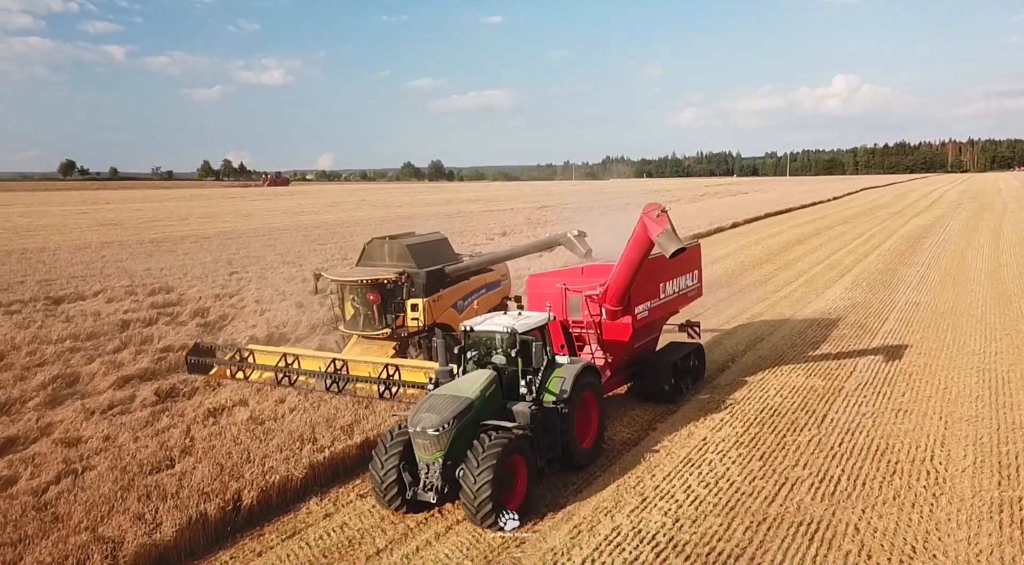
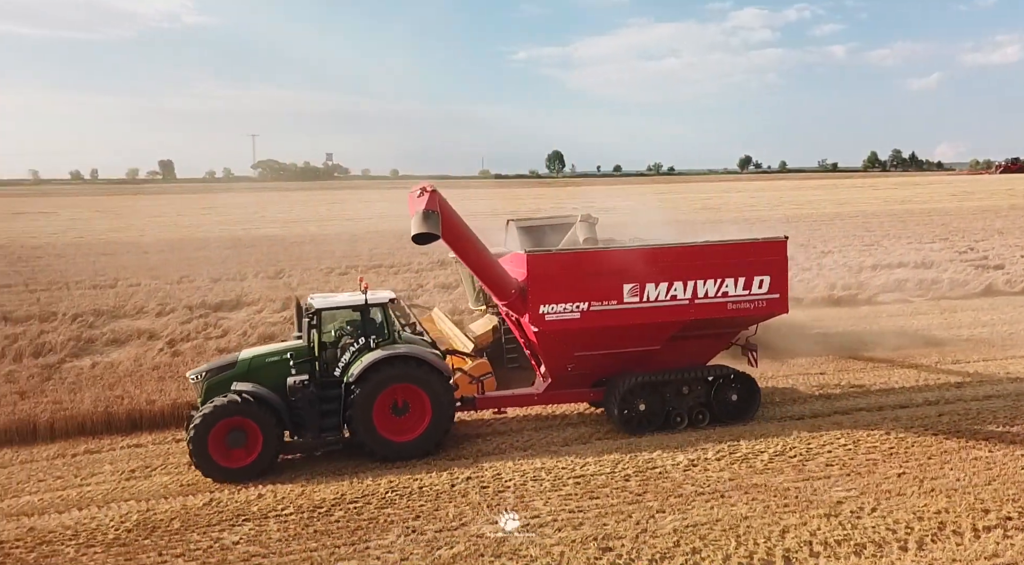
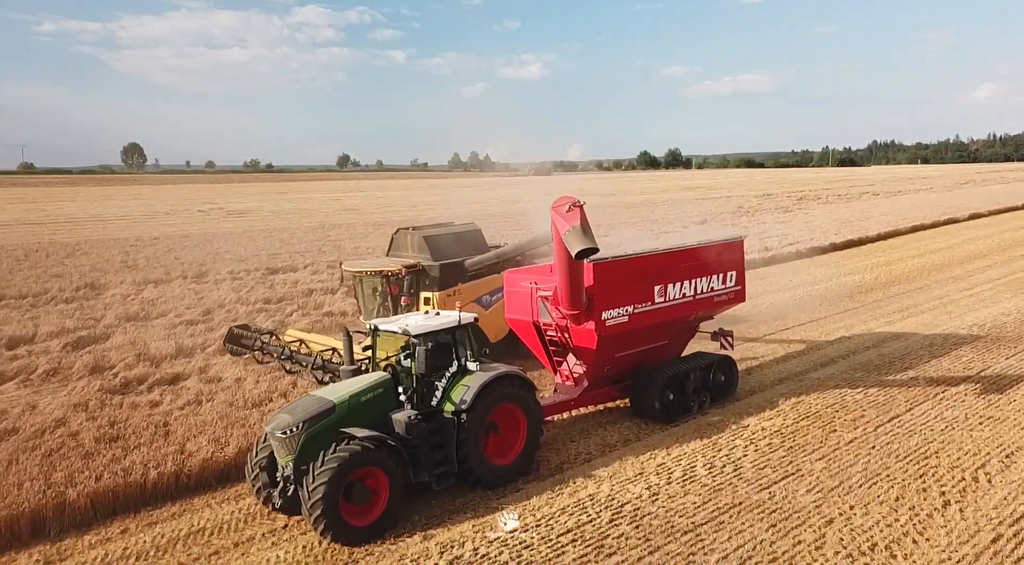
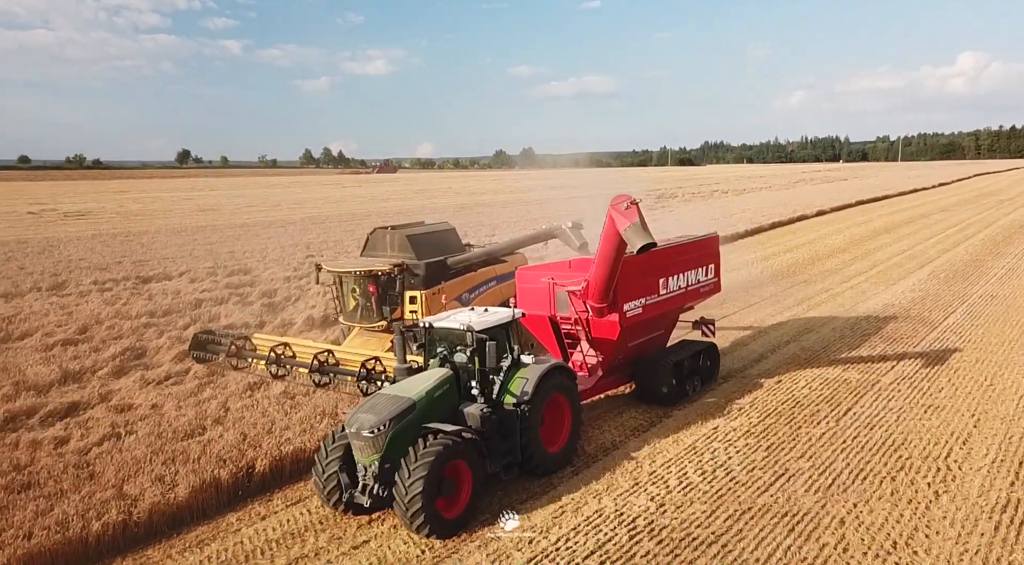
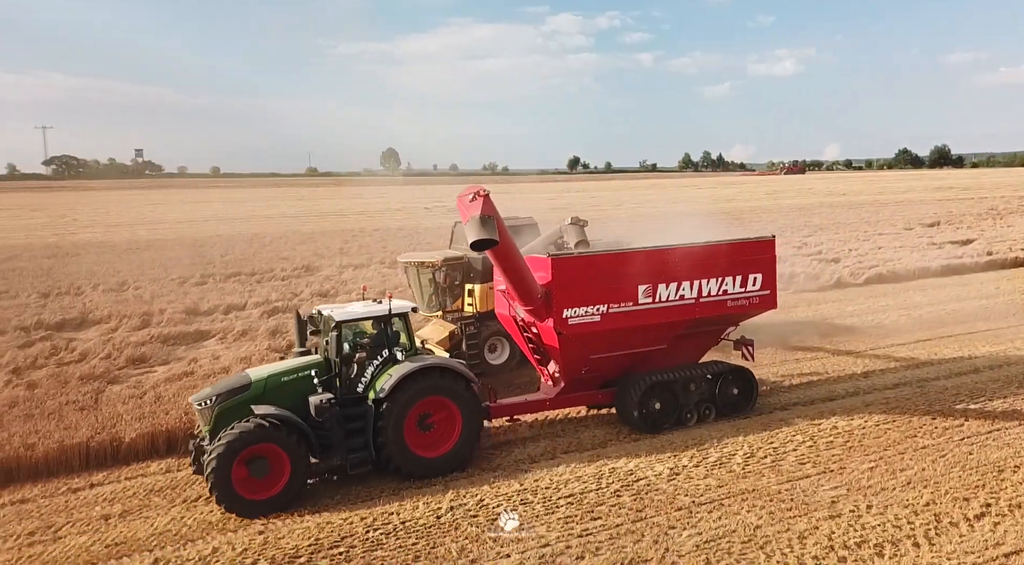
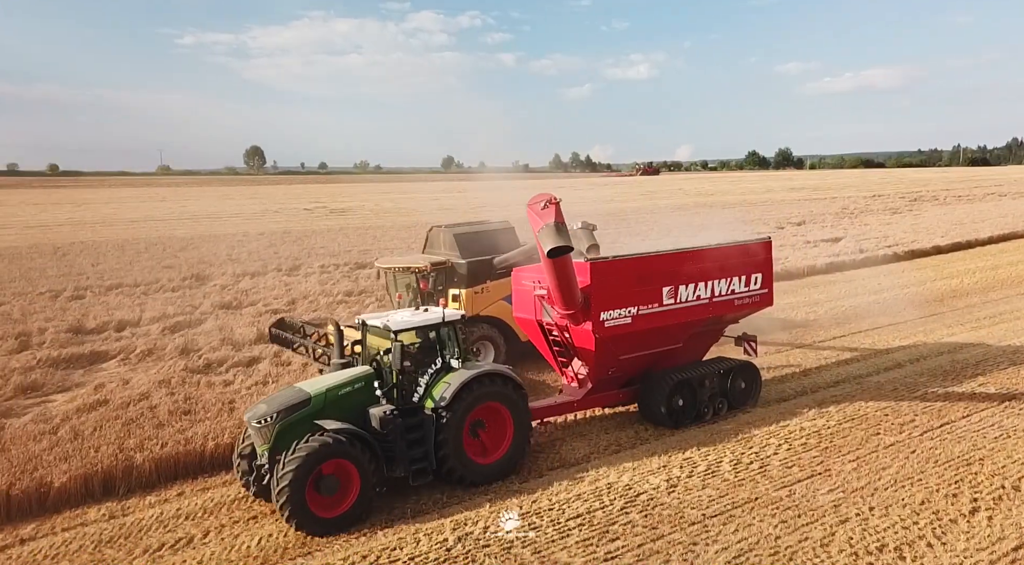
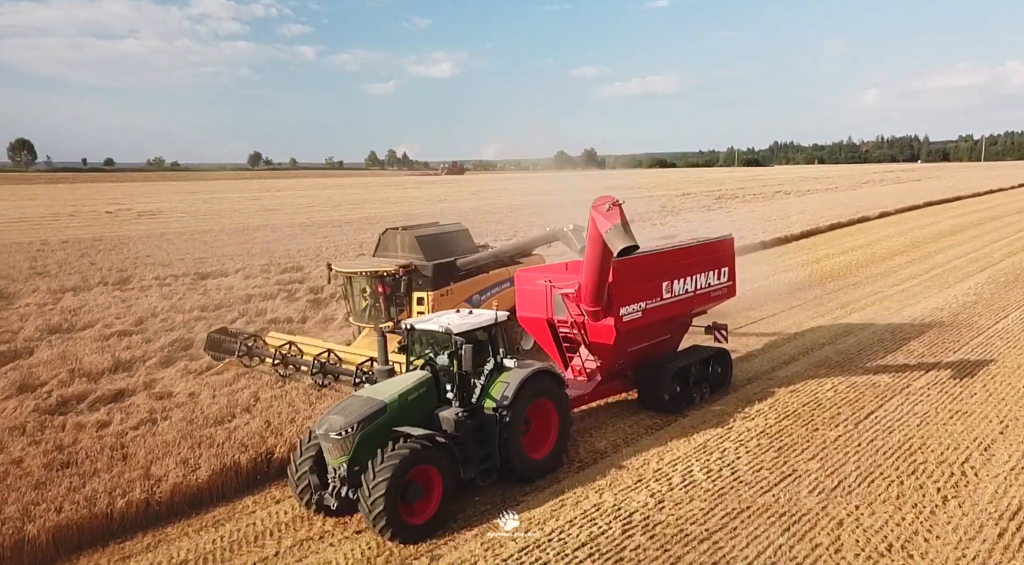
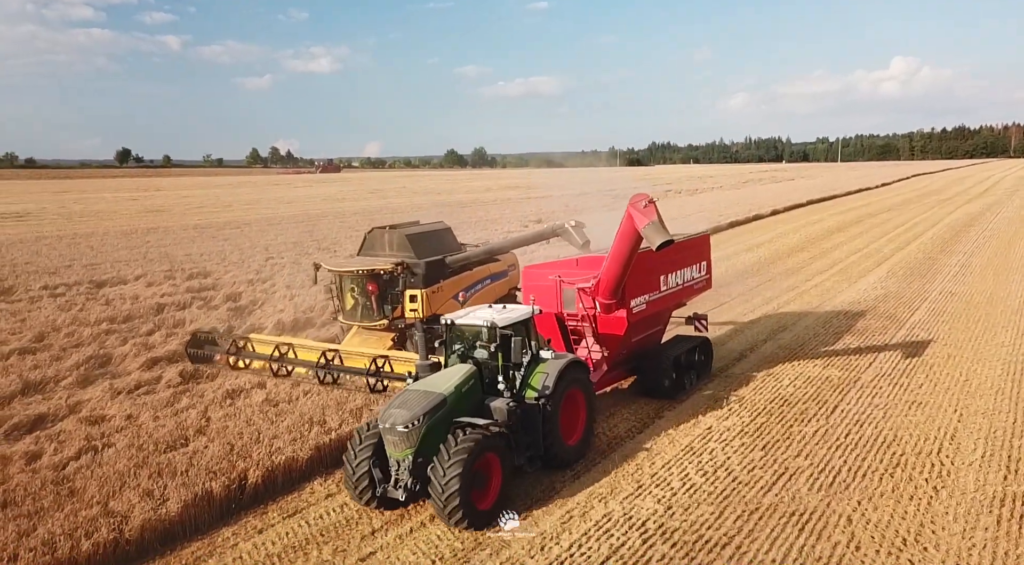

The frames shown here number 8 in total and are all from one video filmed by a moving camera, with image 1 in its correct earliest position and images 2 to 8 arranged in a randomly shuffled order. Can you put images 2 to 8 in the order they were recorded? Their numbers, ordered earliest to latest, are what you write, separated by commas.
8, 4, 7, 3, 6, 5, 2
